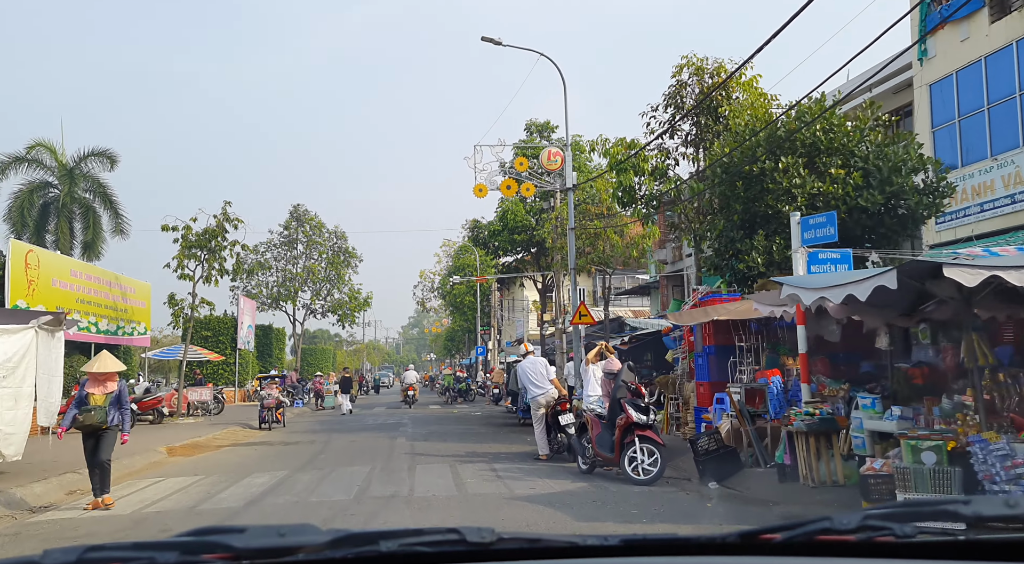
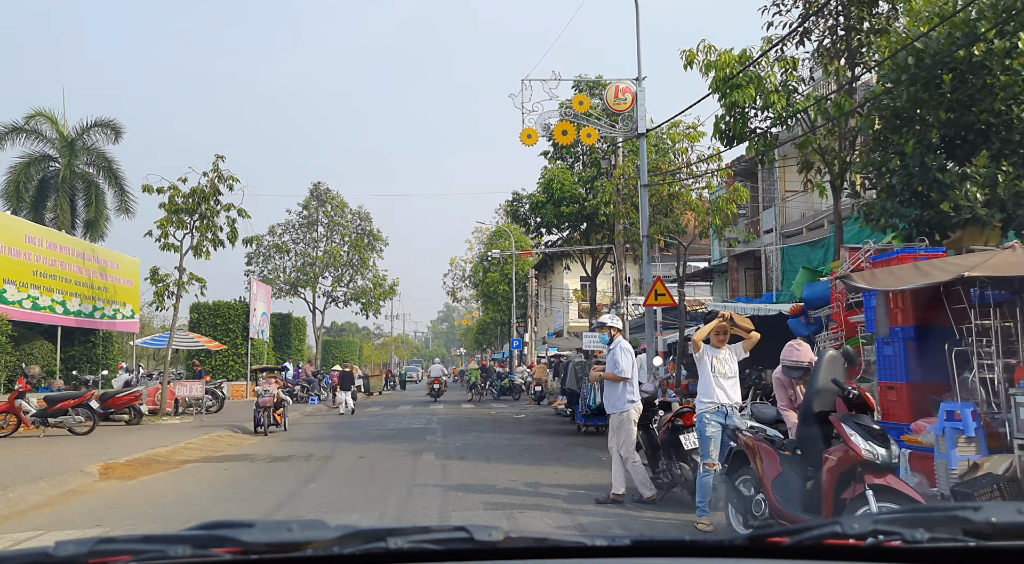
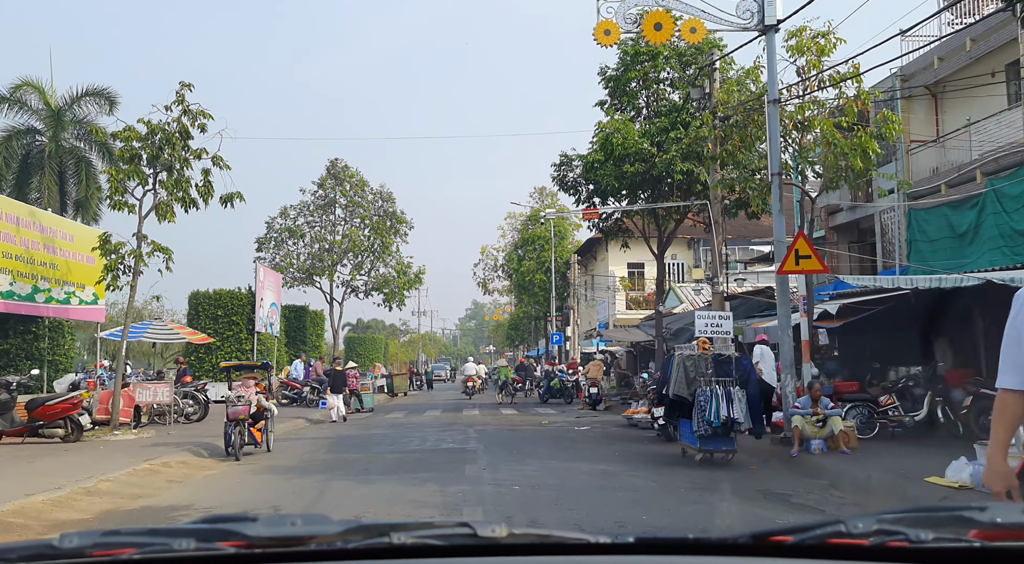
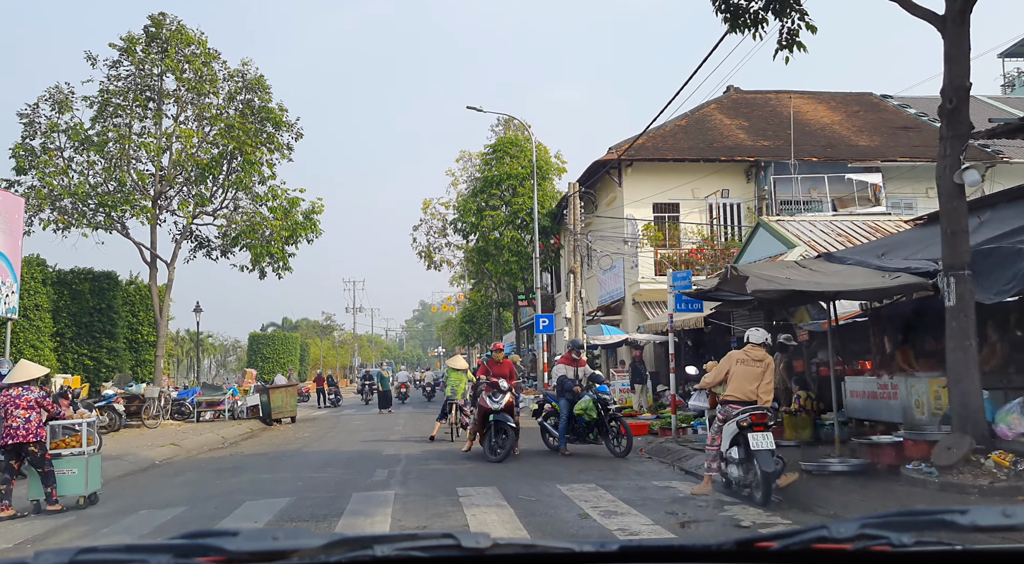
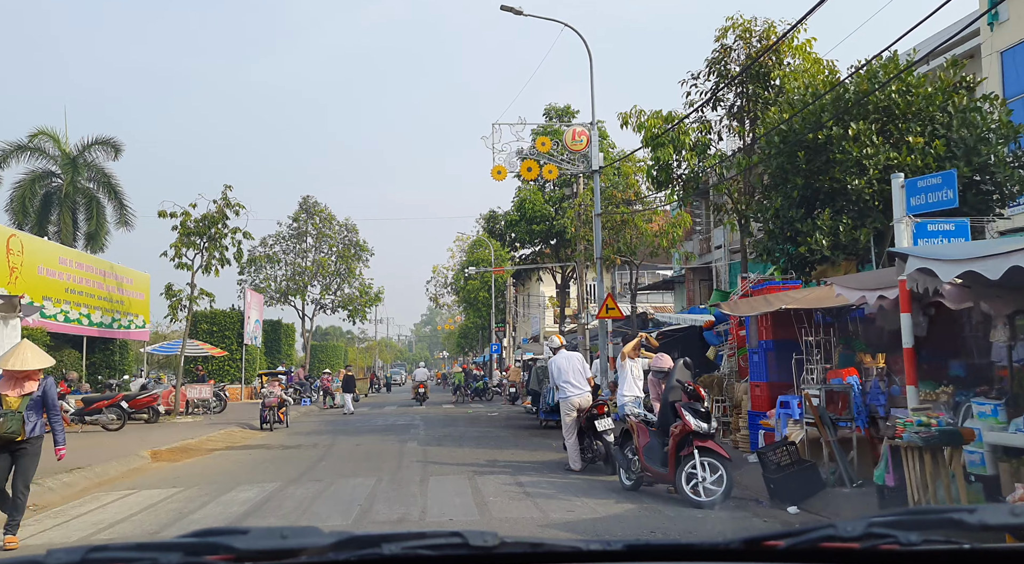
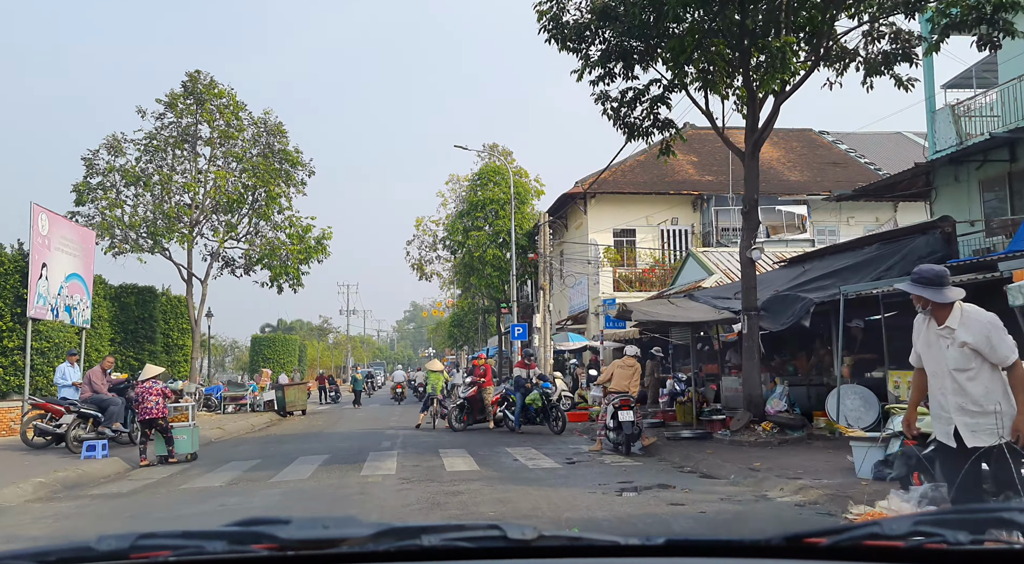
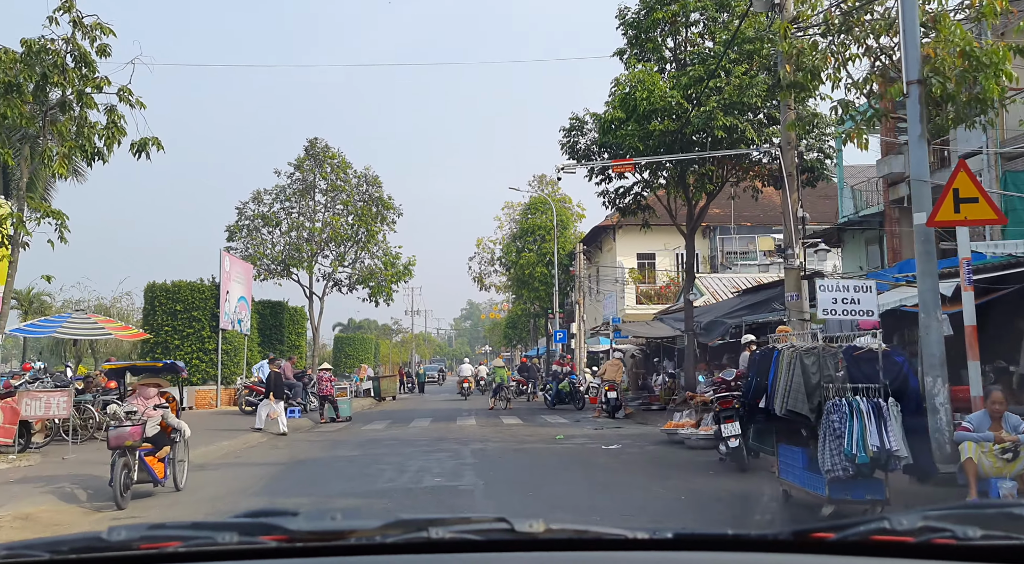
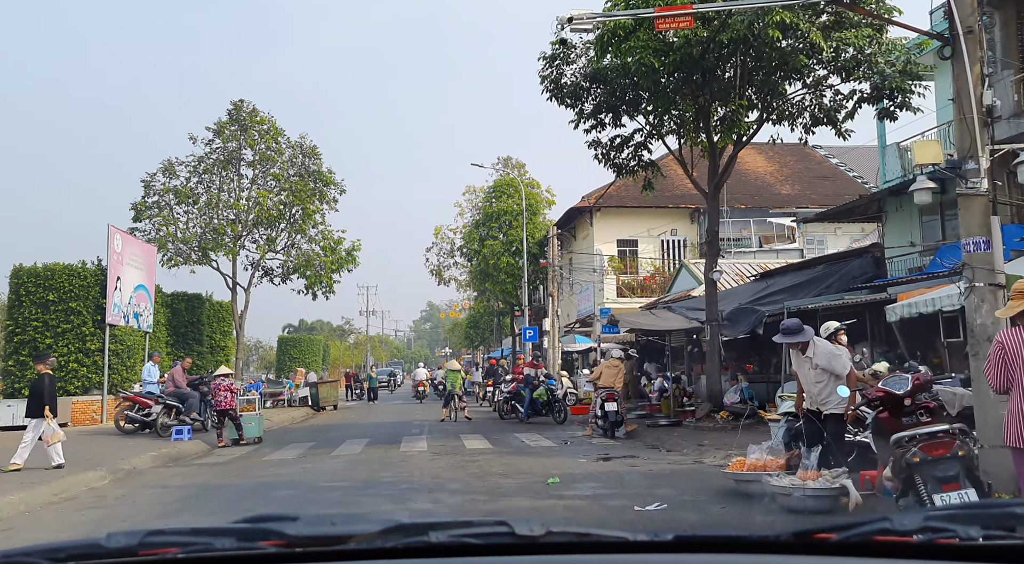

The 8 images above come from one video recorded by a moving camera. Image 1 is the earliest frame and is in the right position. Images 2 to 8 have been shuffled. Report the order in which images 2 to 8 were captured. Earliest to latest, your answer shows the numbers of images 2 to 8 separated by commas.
5, 2, 3, 7, 8, 6, 4
